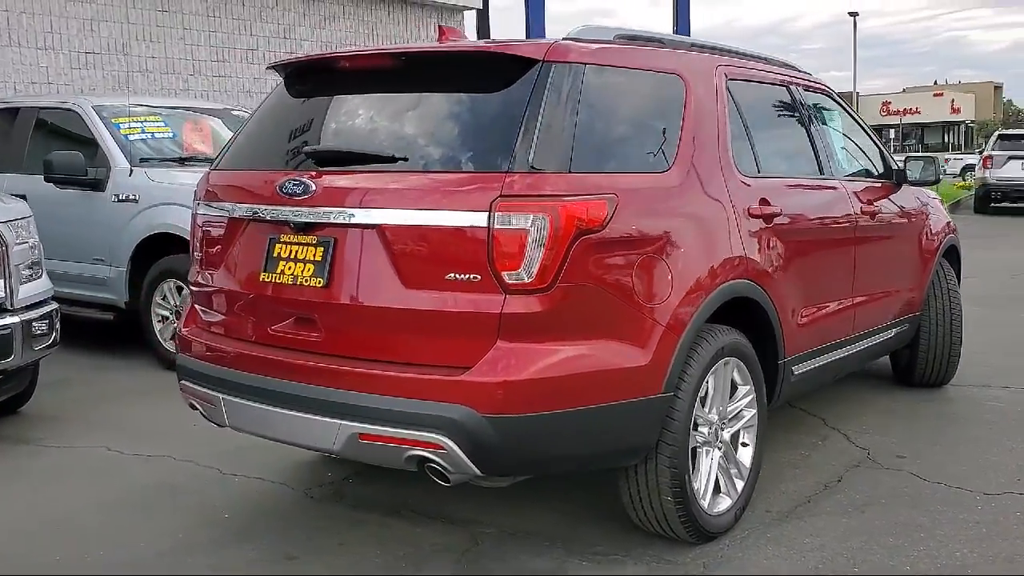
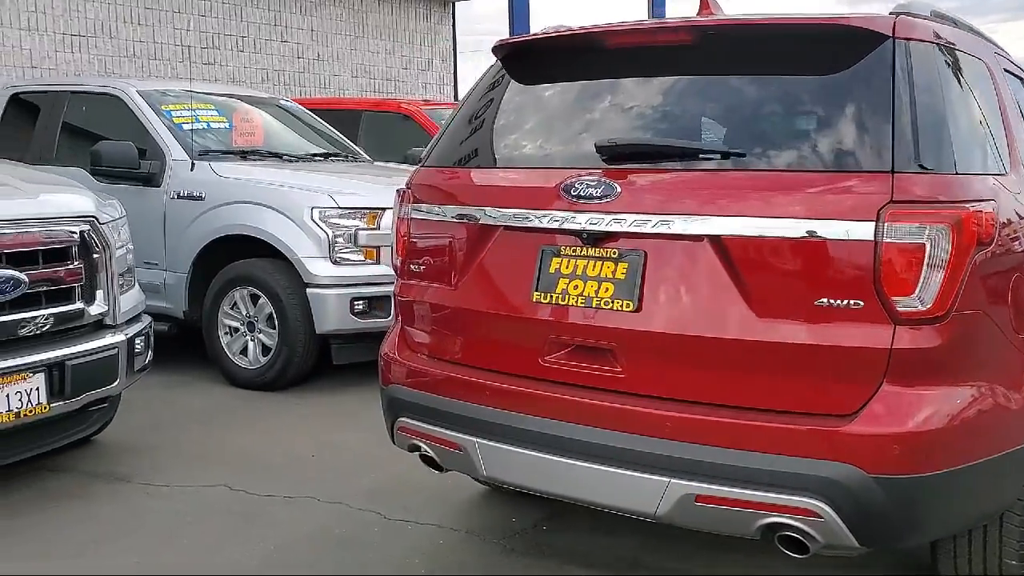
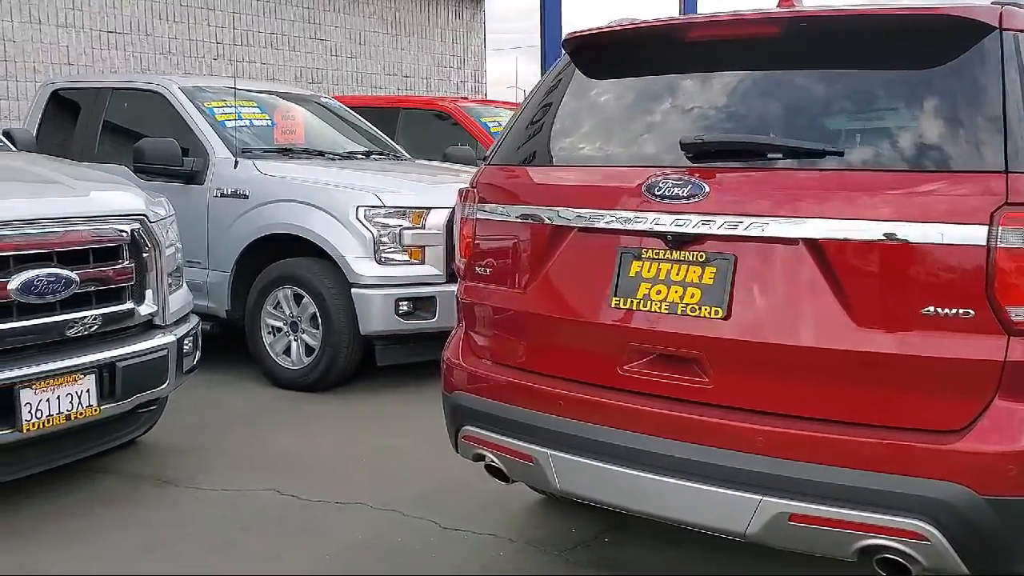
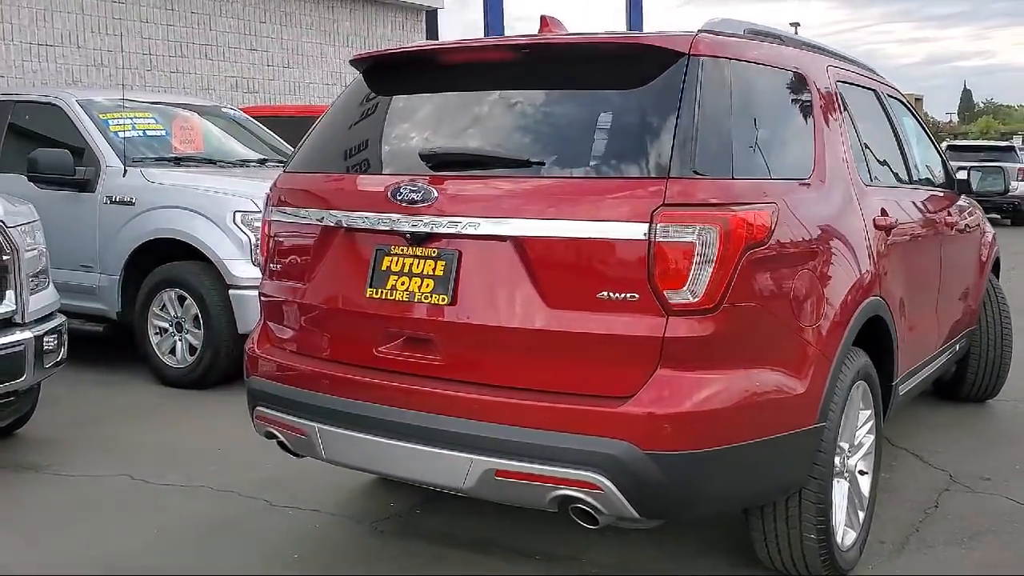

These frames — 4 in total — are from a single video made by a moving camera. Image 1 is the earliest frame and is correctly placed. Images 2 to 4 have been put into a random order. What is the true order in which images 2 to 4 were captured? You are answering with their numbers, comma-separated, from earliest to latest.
4, 2, 3
